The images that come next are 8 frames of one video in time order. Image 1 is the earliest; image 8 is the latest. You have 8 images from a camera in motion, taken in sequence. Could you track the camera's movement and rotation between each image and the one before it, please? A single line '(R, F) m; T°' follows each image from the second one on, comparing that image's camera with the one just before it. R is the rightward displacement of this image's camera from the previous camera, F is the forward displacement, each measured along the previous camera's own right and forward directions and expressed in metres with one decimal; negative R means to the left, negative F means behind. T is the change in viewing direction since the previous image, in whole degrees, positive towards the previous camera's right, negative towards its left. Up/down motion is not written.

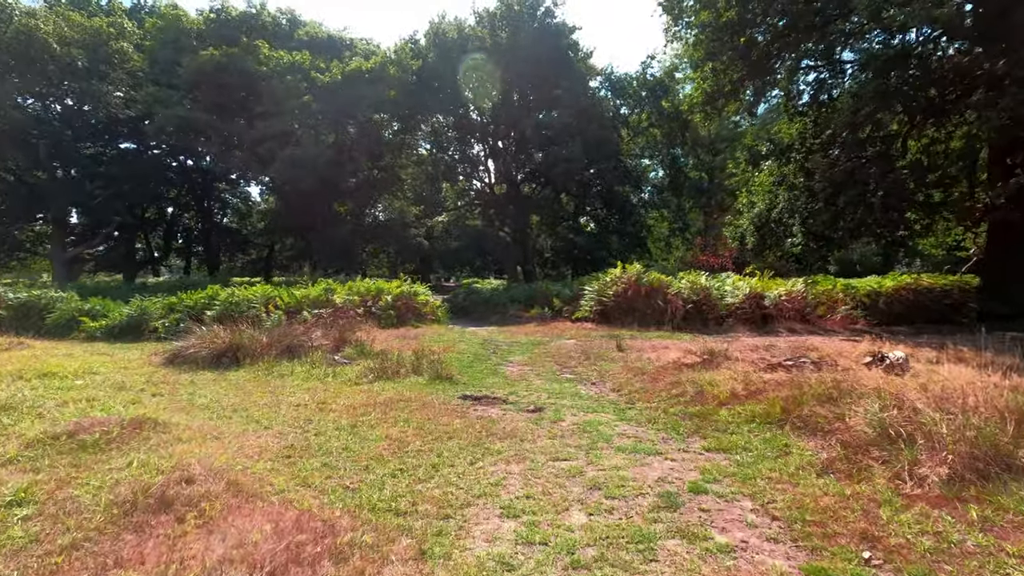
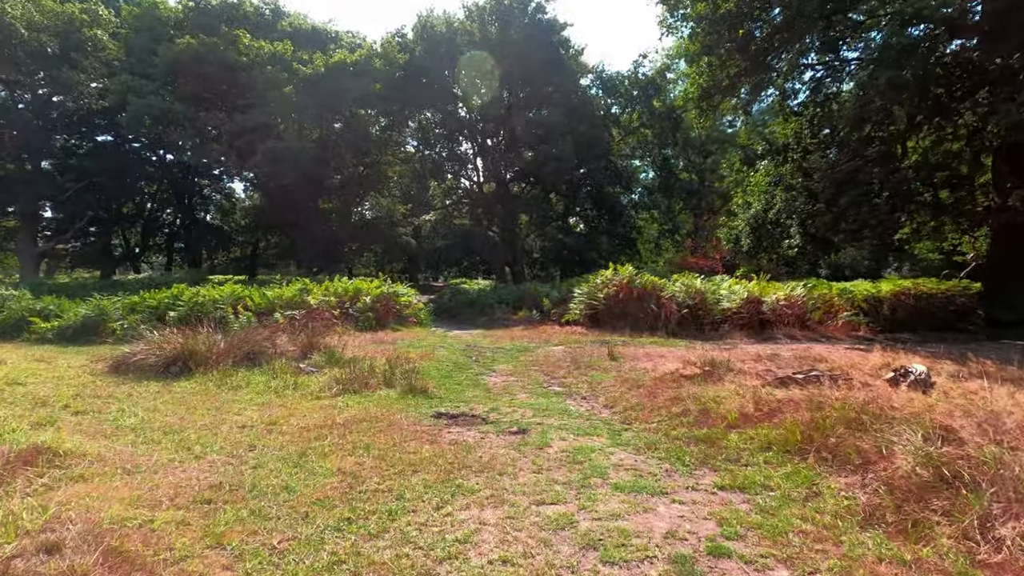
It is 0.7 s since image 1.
(+0.1, +0.7) m; +1°
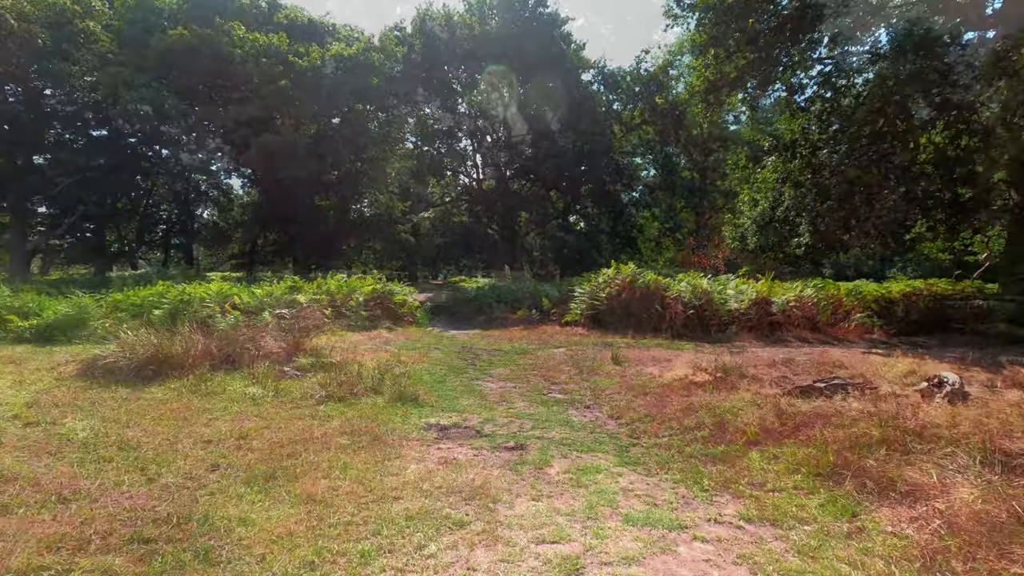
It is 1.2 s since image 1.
(0.0, +0.4) m; 0°
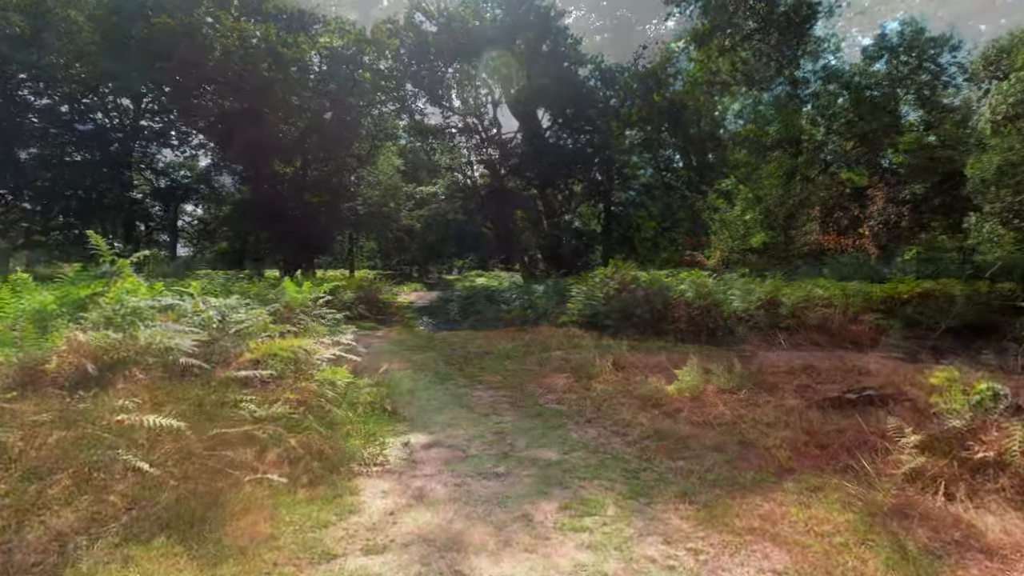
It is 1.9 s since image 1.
(0.0, +0.7) m; +1°
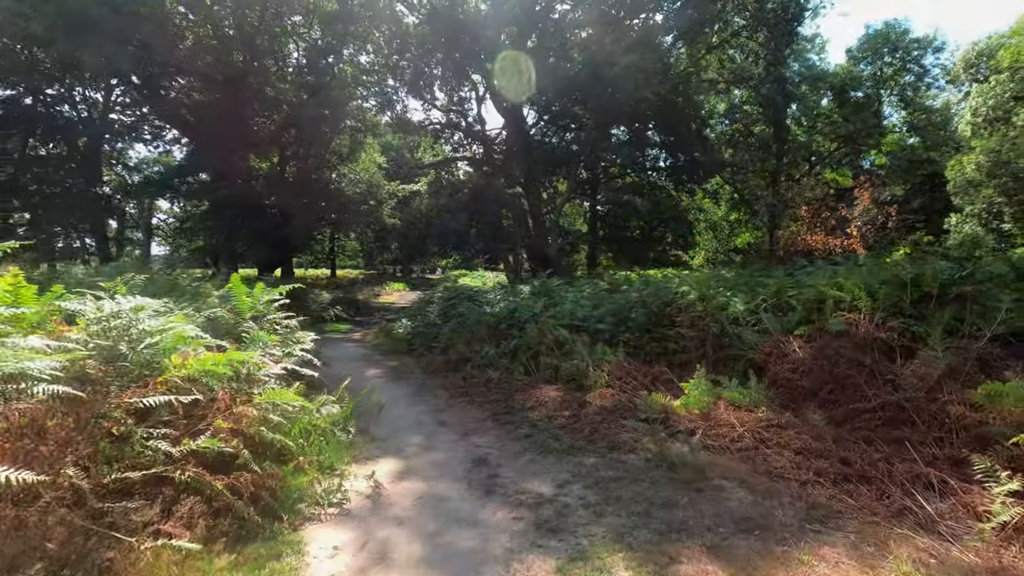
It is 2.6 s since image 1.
(0.0, +0.7) m; +2°
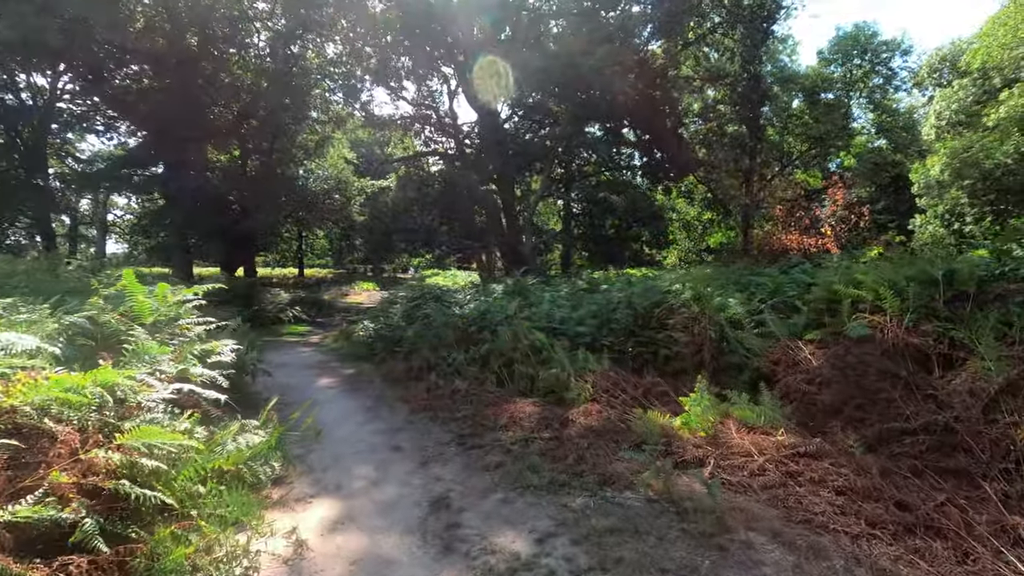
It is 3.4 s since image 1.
(0.0, +0.9) m; +3°
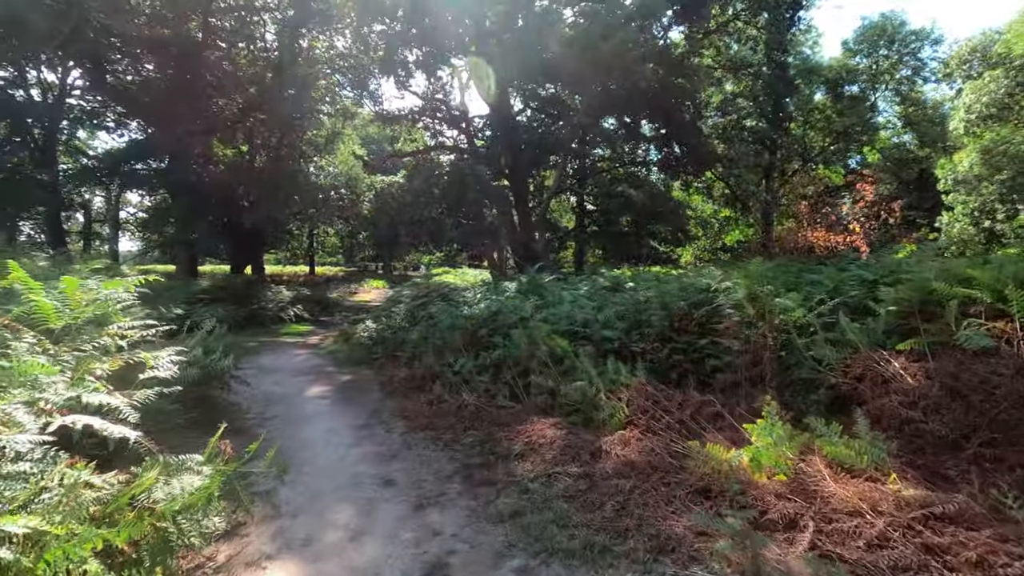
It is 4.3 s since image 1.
(-0.1, +0.9) m; -1°
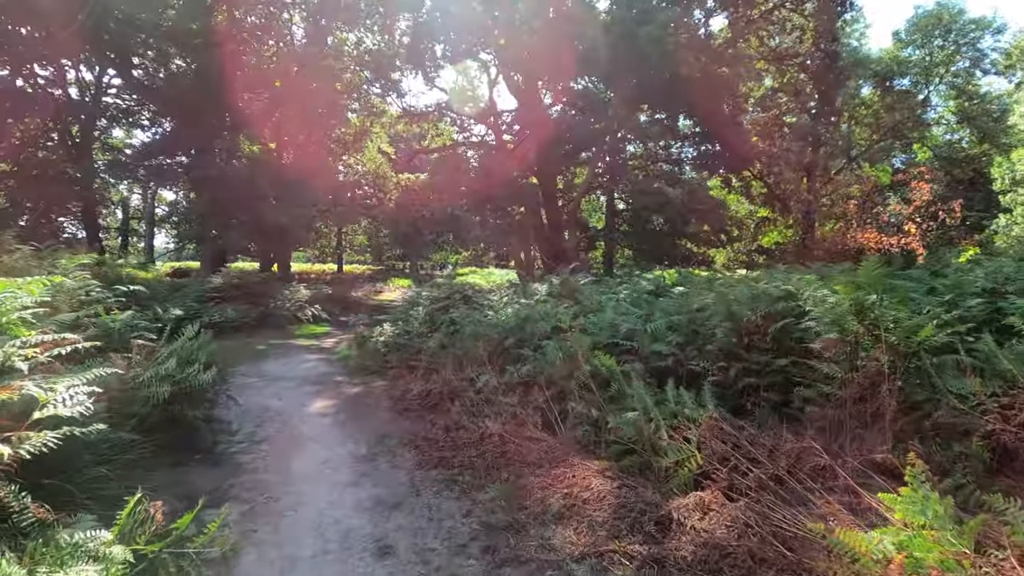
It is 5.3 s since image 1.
(-0.1, +0.9) m; -3°
